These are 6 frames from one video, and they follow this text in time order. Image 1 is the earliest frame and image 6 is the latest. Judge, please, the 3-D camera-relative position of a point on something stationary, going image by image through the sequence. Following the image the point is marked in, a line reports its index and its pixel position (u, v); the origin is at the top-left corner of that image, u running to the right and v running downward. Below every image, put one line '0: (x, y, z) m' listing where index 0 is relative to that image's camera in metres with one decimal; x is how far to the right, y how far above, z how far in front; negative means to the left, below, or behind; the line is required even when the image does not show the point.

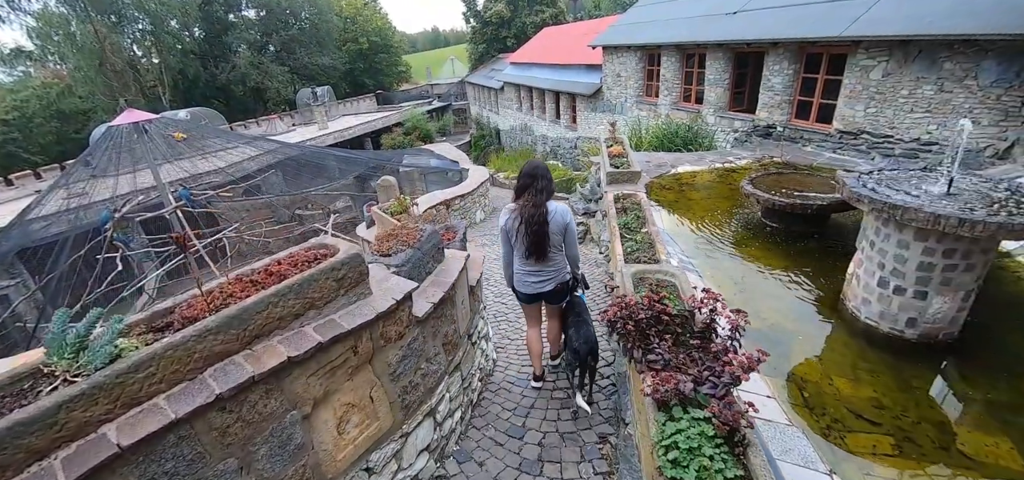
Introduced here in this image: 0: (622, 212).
0: (+1.2, +0.3, +4.7) m
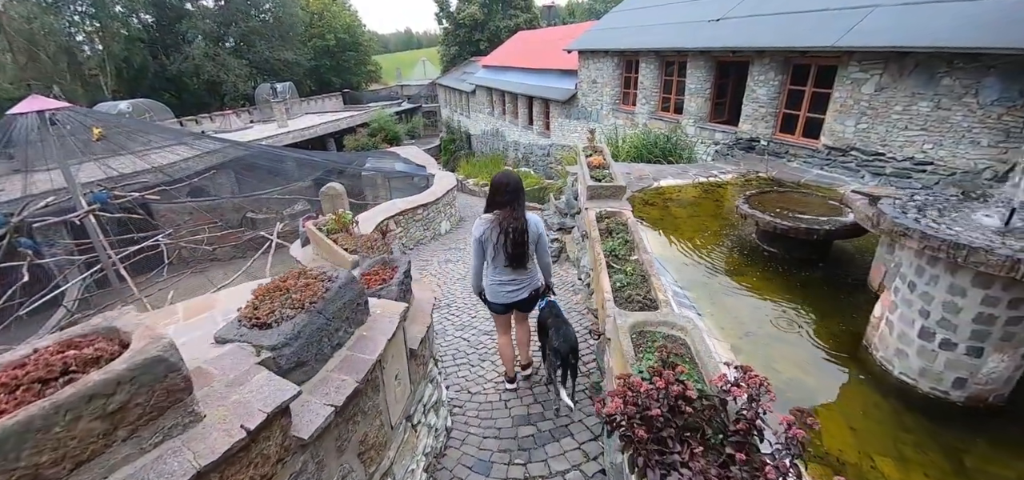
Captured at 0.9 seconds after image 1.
0: (+0.9, 0.0, +4.0) m
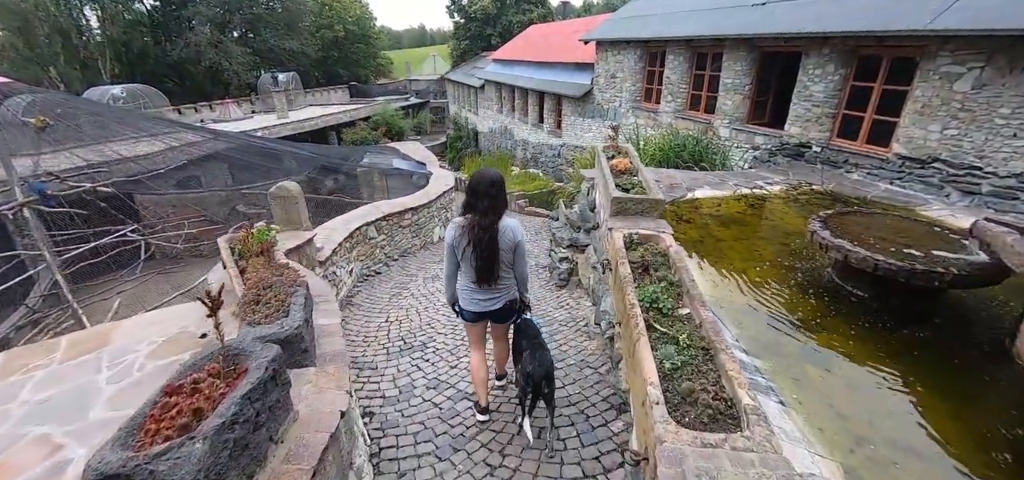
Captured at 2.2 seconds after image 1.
0: (+0.9, -0.2, +2.8) m
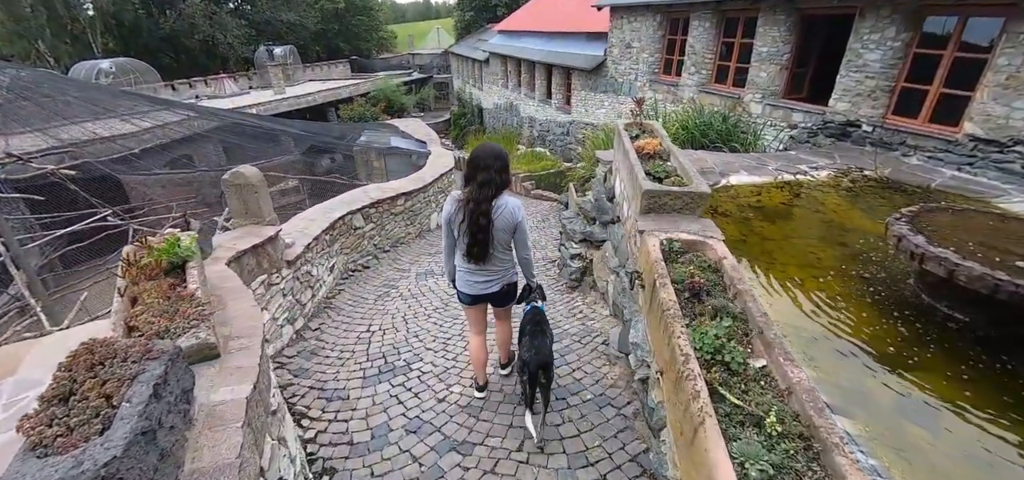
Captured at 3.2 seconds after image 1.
0: (+0.9, -0.3, +2.0) m
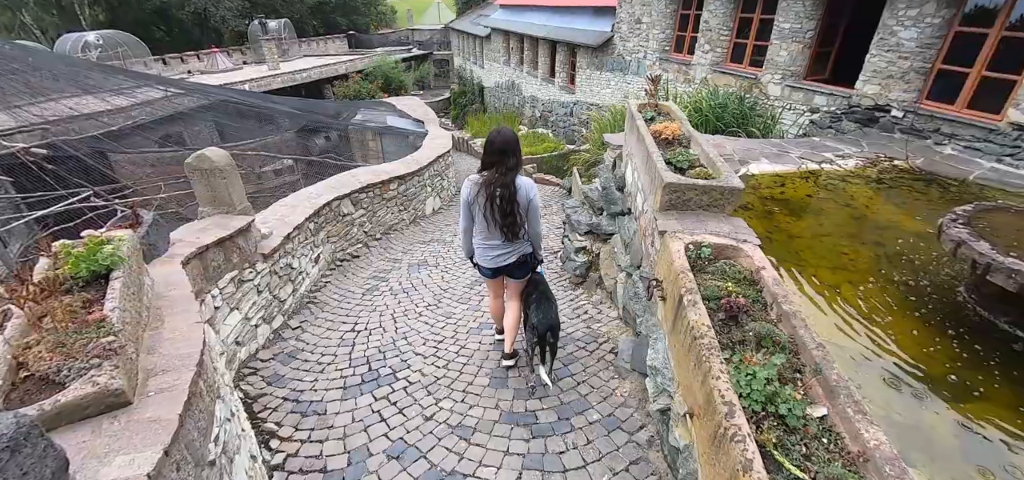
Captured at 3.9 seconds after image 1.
0: (+0.8, -0.3, +1.7) m
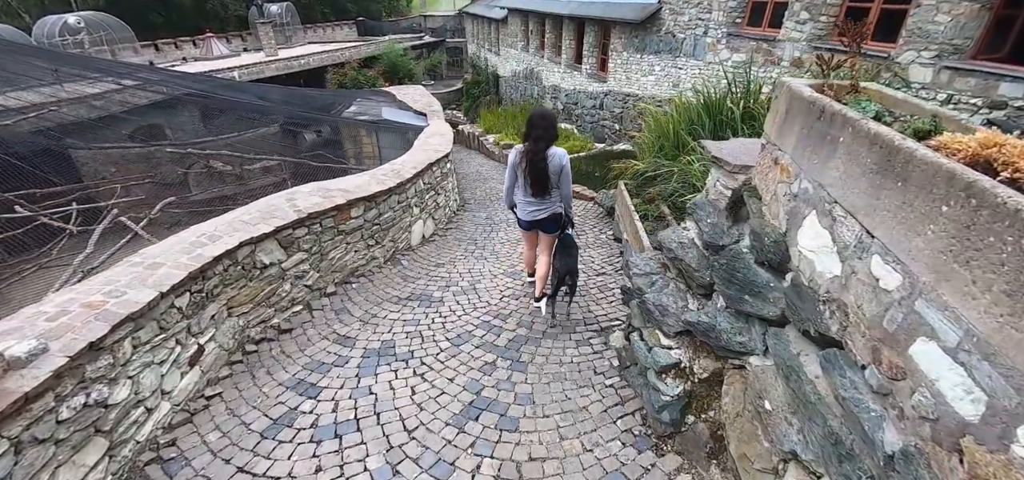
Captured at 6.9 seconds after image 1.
0: (+0.9, -1.0, -0.3) m
